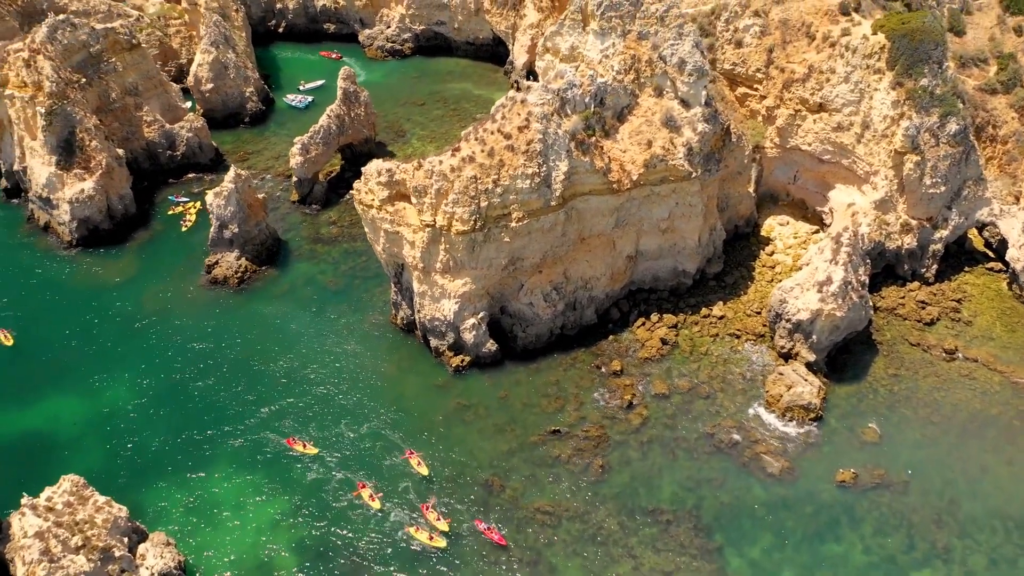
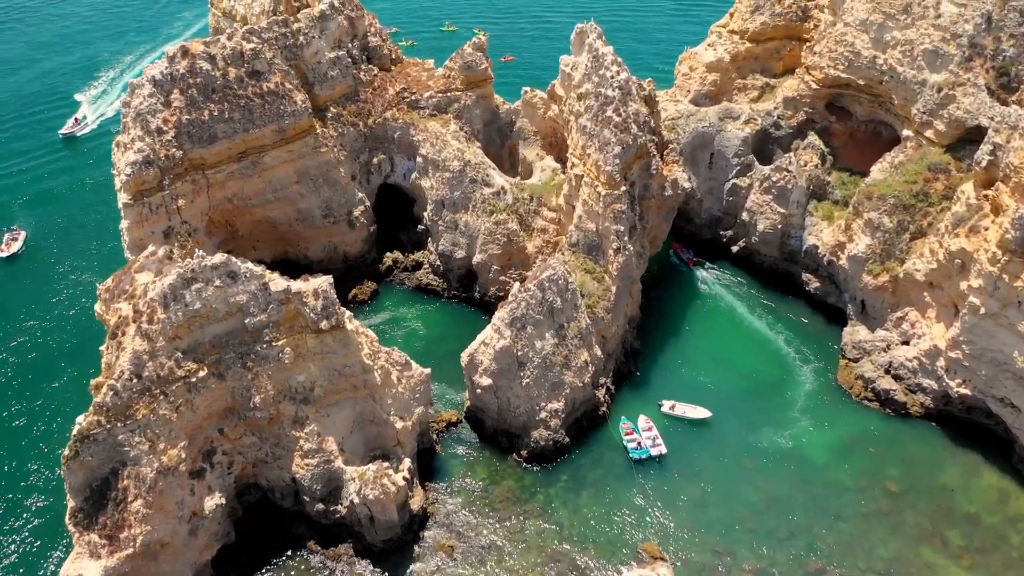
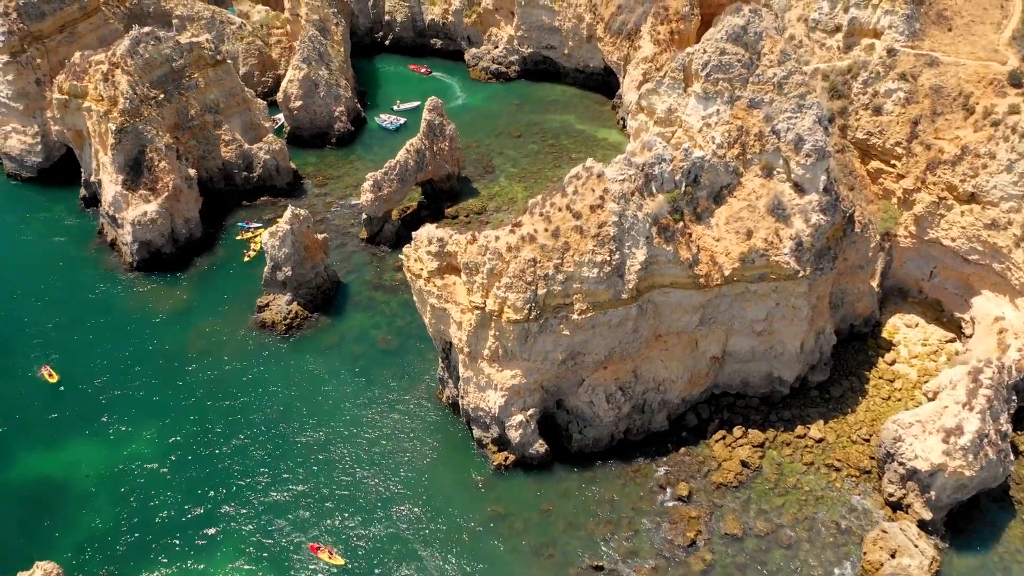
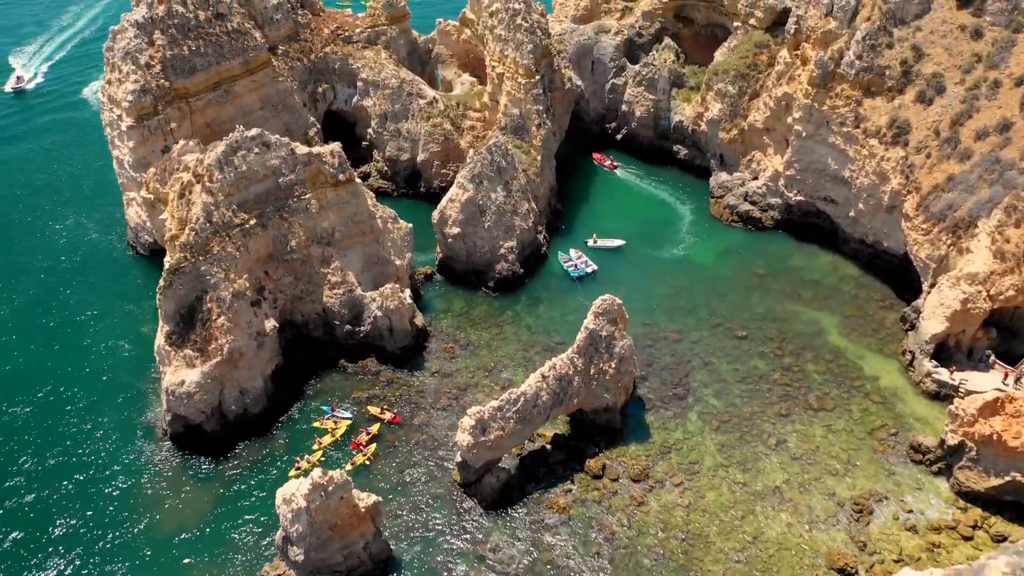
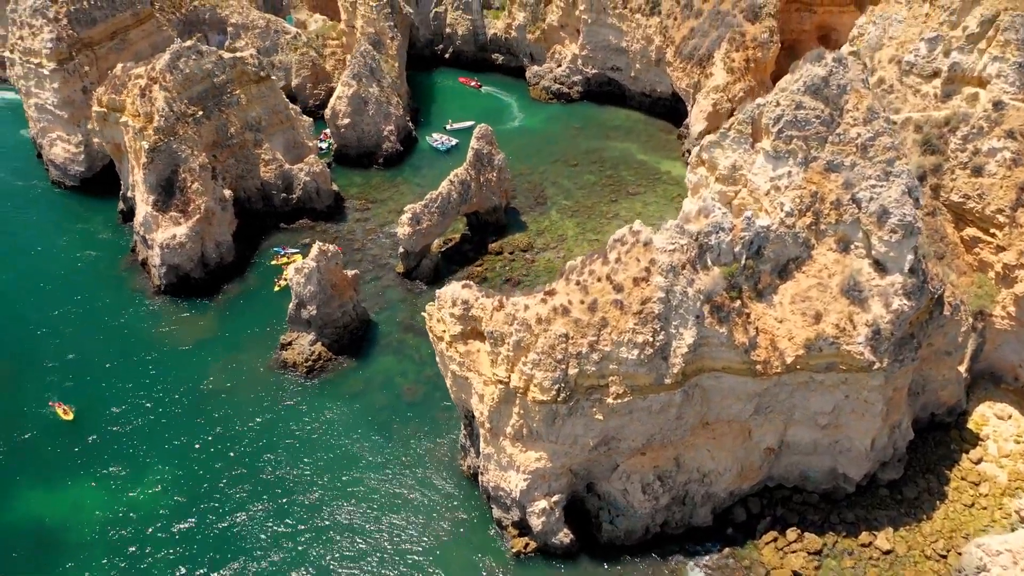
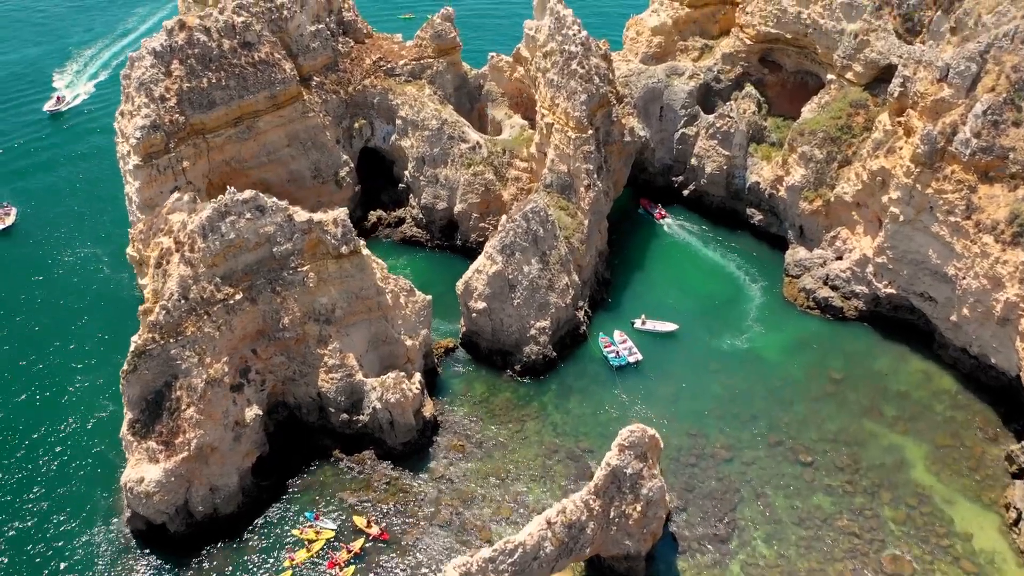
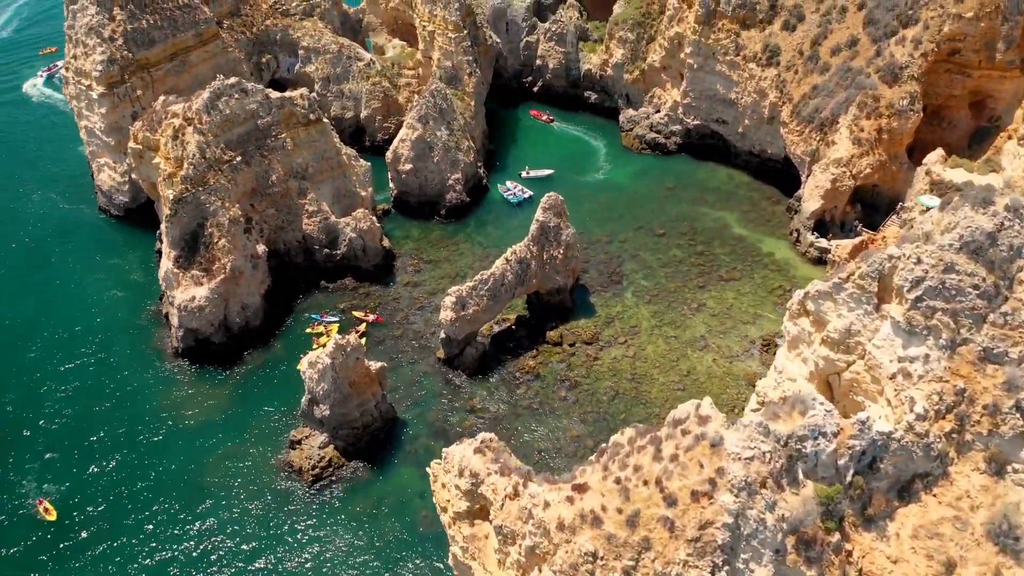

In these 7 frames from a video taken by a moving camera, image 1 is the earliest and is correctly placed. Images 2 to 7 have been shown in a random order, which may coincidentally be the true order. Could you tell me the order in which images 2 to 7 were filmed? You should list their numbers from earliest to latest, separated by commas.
3, 5, 7, 4, 6, 2
